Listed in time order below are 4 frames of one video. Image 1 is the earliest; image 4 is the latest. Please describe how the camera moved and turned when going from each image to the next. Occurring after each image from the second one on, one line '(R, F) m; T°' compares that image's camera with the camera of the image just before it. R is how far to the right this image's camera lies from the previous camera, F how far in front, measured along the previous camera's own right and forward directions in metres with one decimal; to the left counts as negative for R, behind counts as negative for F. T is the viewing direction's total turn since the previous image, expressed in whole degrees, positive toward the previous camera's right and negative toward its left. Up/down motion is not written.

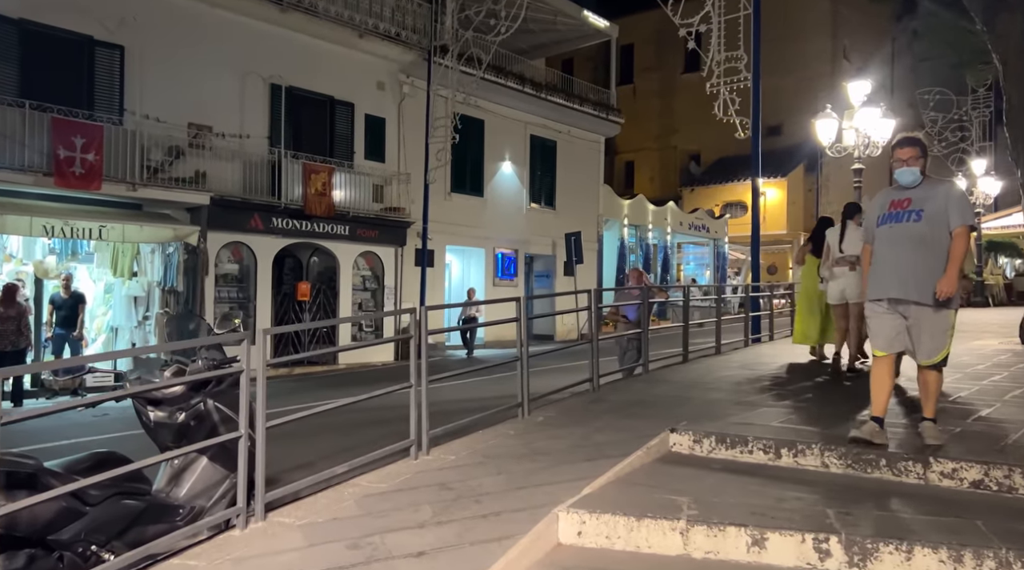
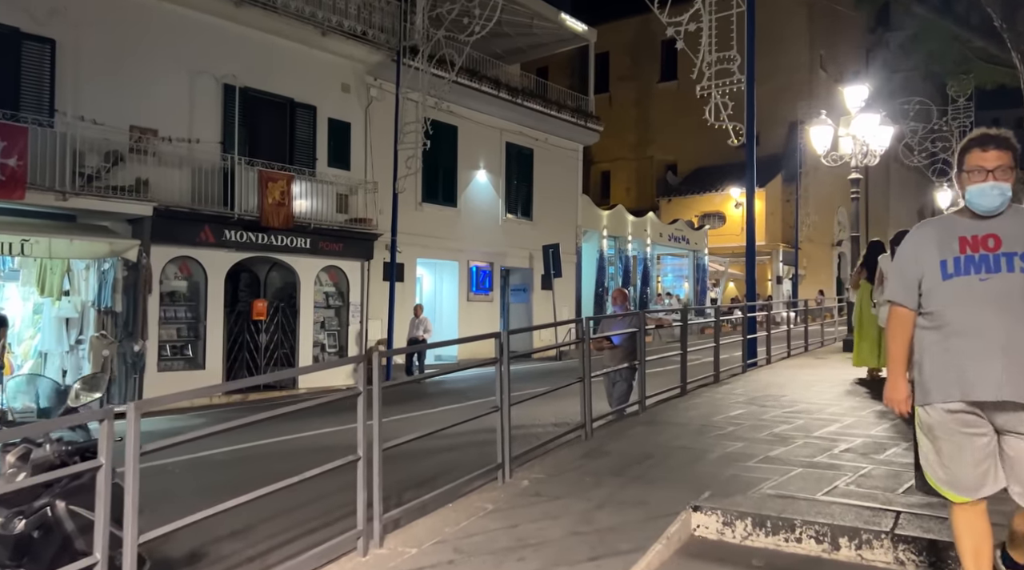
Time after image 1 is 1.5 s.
(0.0, +1.3) m; +2°
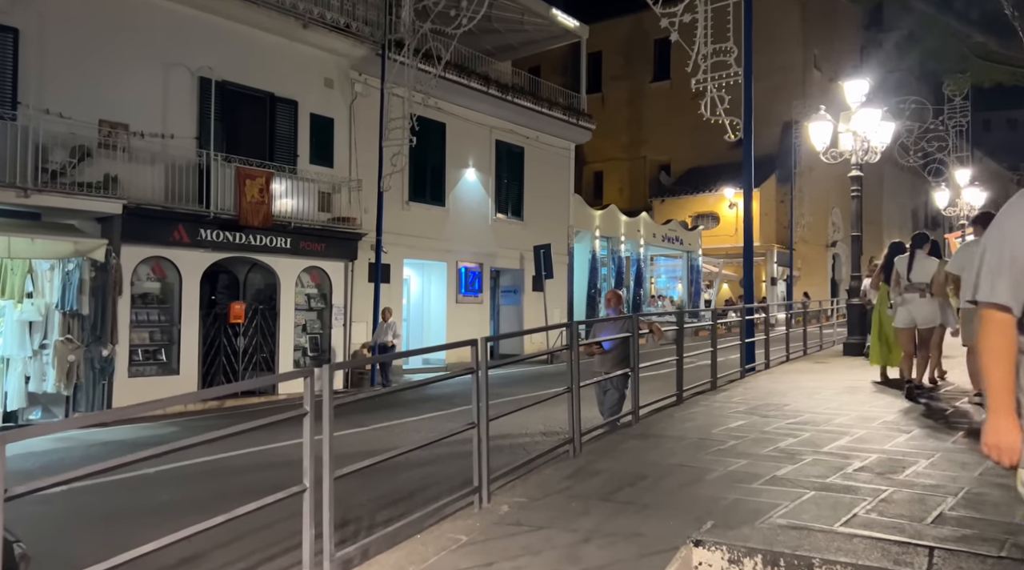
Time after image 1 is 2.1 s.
(+0.1, +0.6) m; 0°
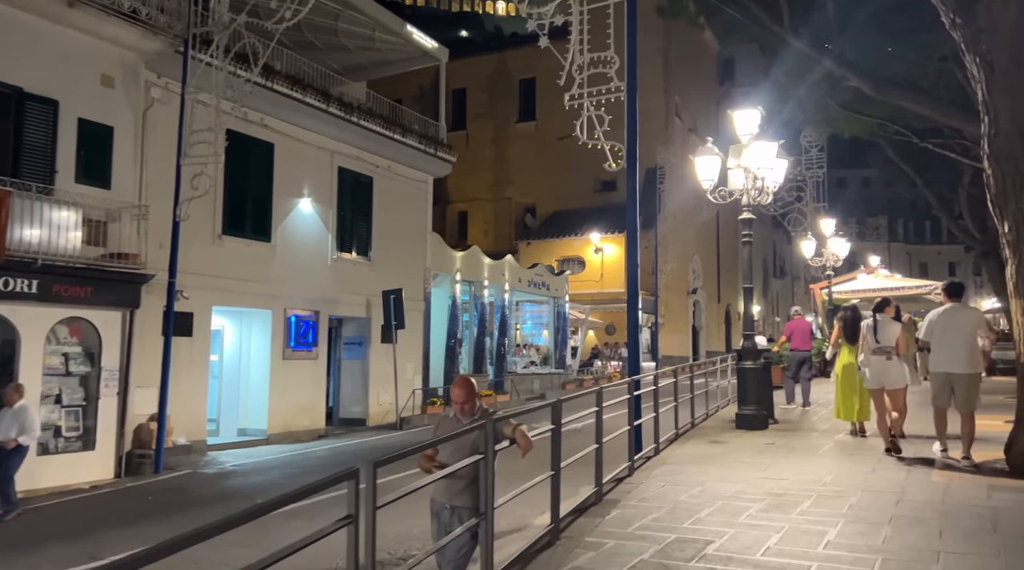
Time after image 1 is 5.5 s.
(+0.5, +3.0) m; +9°
